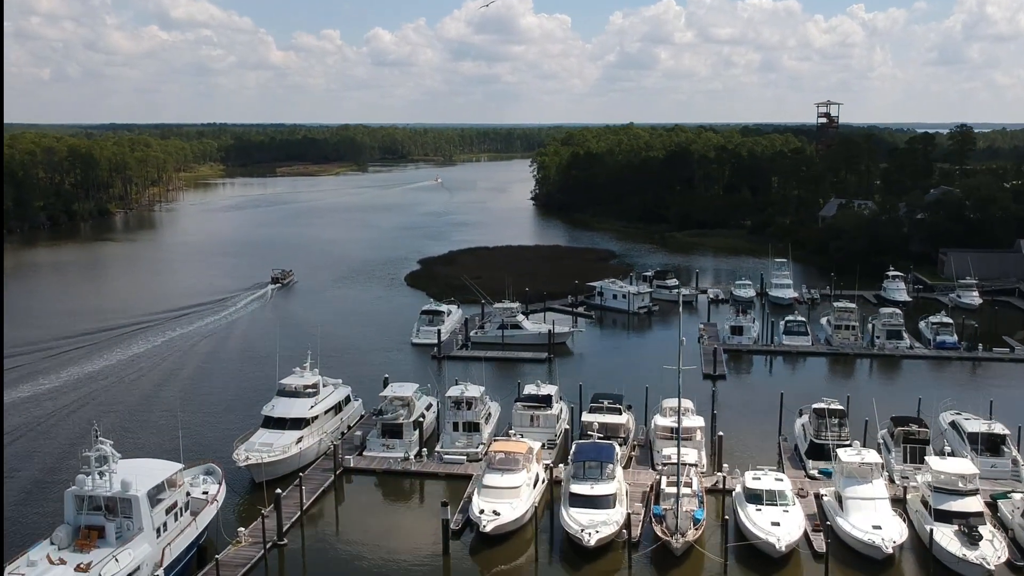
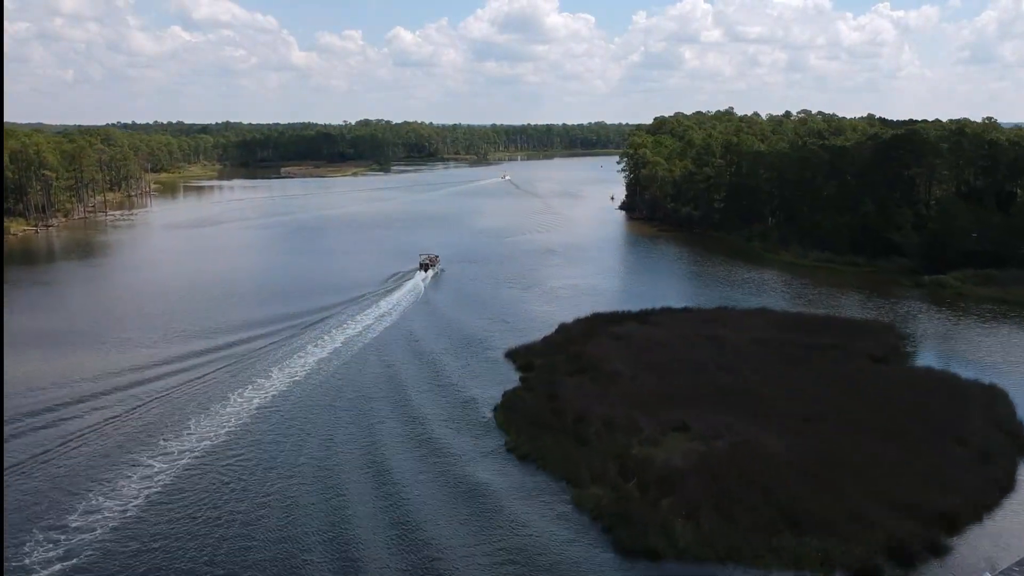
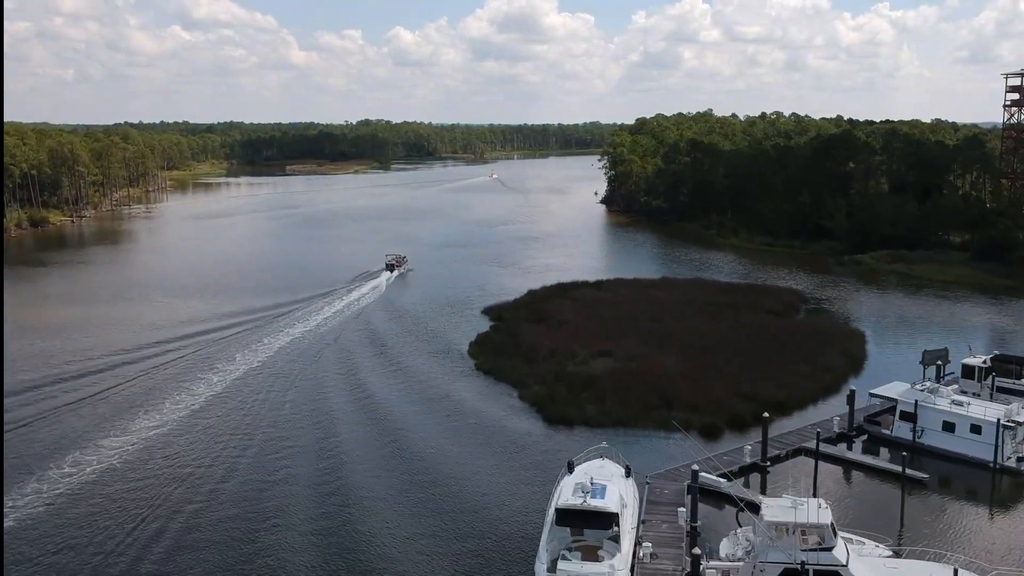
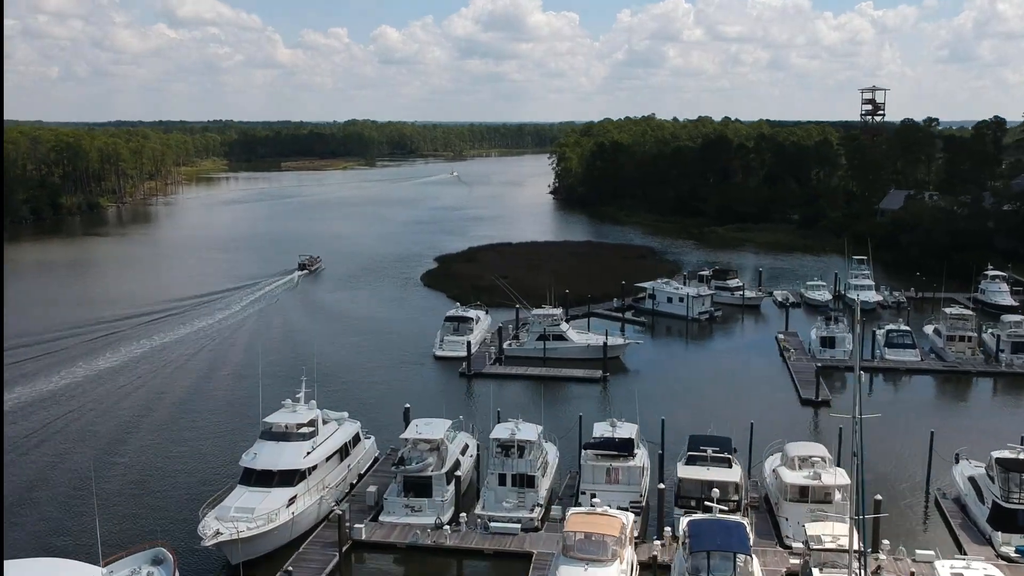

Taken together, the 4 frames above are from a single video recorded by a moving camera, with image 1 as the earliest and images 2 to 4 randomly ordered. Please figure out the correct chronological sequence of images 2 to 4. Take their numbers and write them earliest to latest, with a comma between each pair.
4, 3, 2
